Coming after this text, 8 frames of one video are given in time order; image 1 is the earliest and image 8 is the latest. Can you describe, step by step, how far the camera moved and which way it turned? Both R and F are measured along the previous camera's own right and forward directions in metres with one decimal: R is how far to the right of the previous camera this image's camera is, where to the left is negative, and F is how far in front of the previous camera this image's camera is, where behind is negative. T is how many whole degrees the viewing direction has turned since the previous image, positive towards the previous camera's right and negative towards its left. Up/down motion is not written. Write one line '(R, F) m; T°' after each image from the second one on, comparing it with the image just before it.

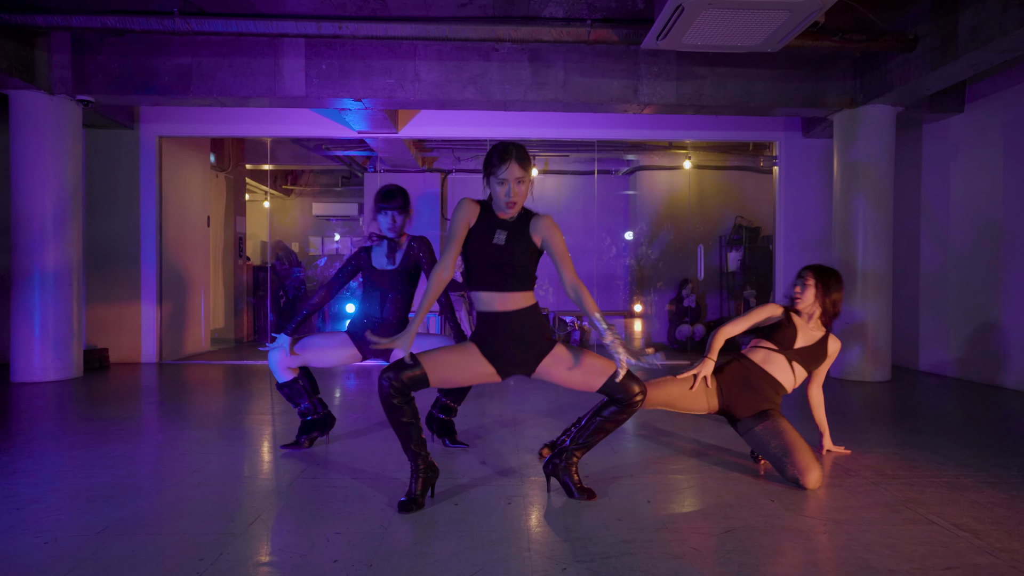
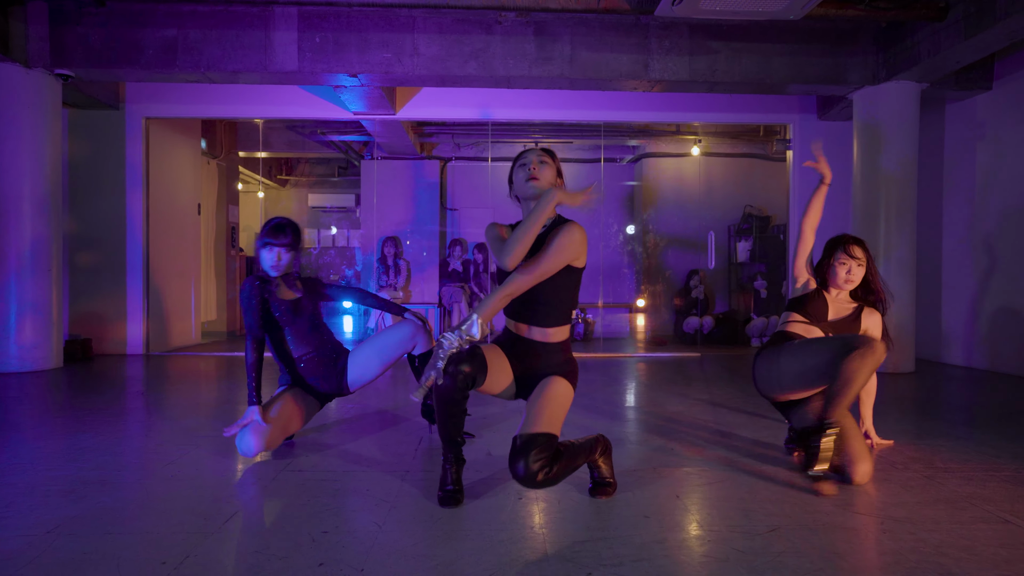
(0.0, +0.3) m; 0°
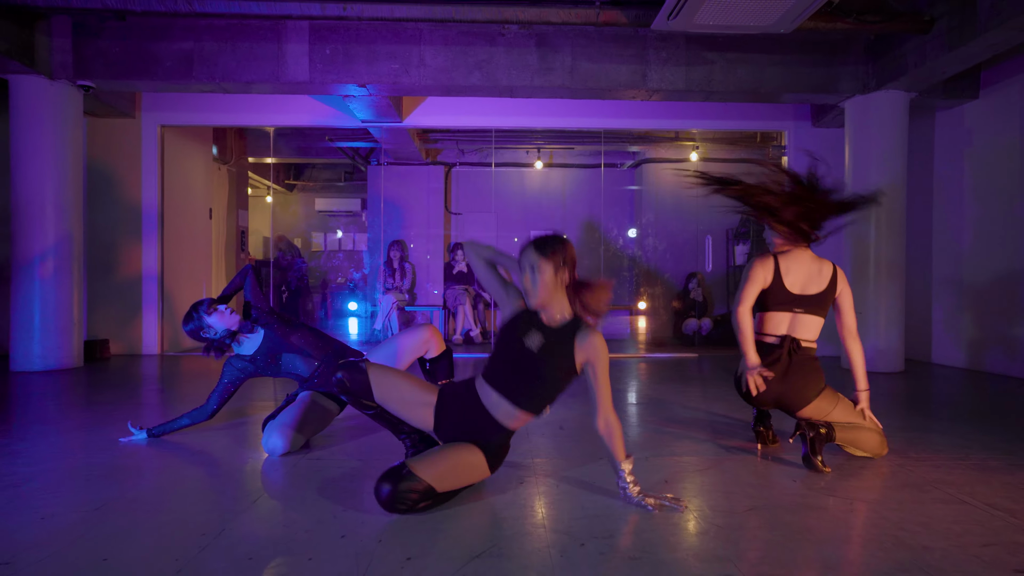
(0.0, -0.2) m; 0°
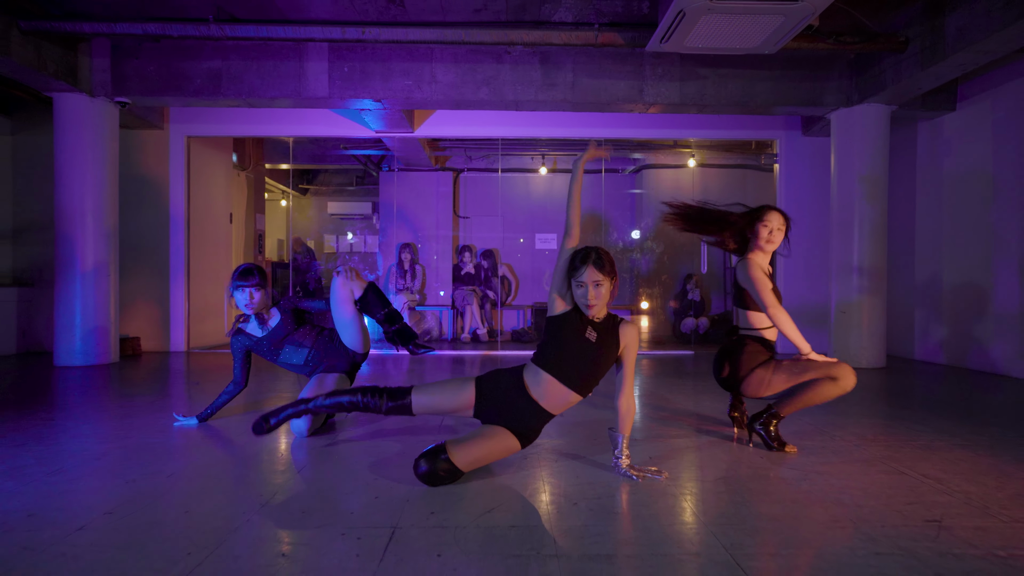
(0.0, -0.4) m; -1°
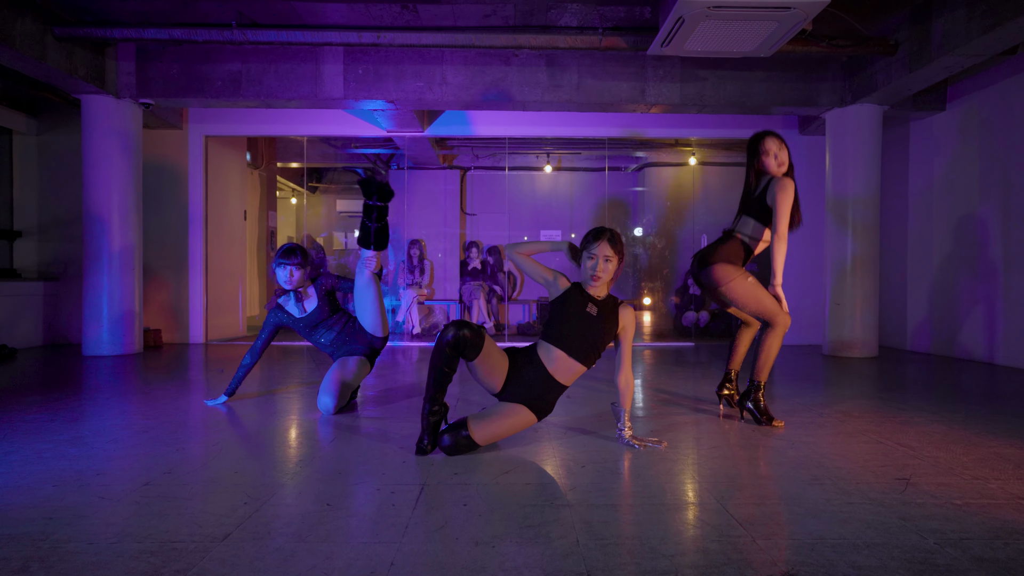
(-0.1, -0.3) m; 0°
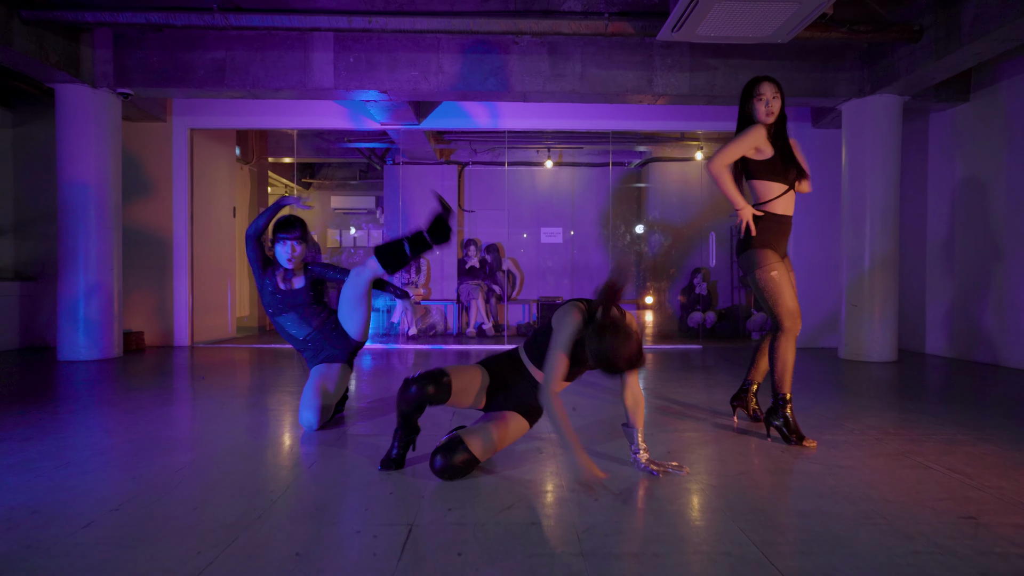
(0.0, +0.3) m; 0°
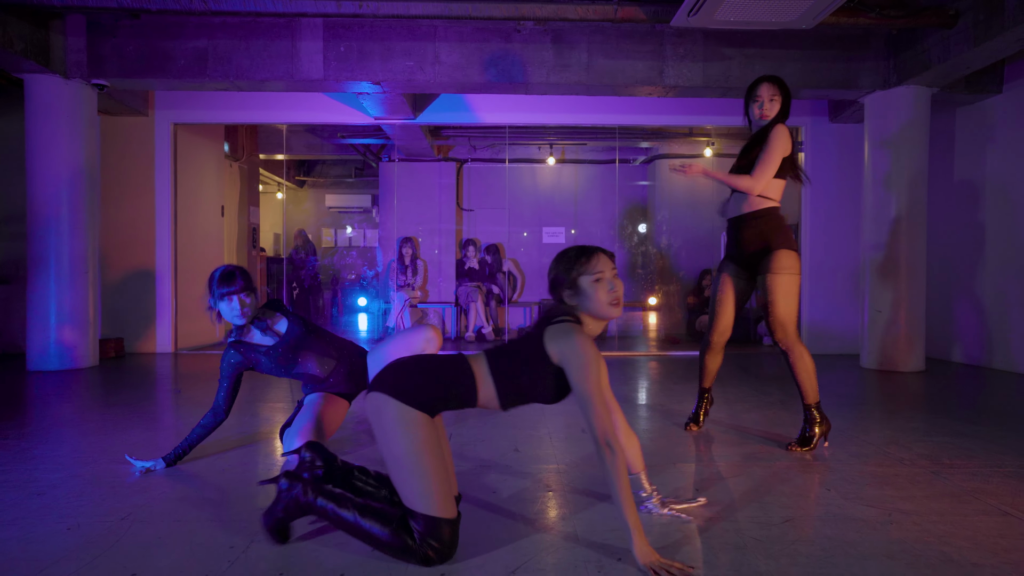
(0.0, +0.4) m; 0°
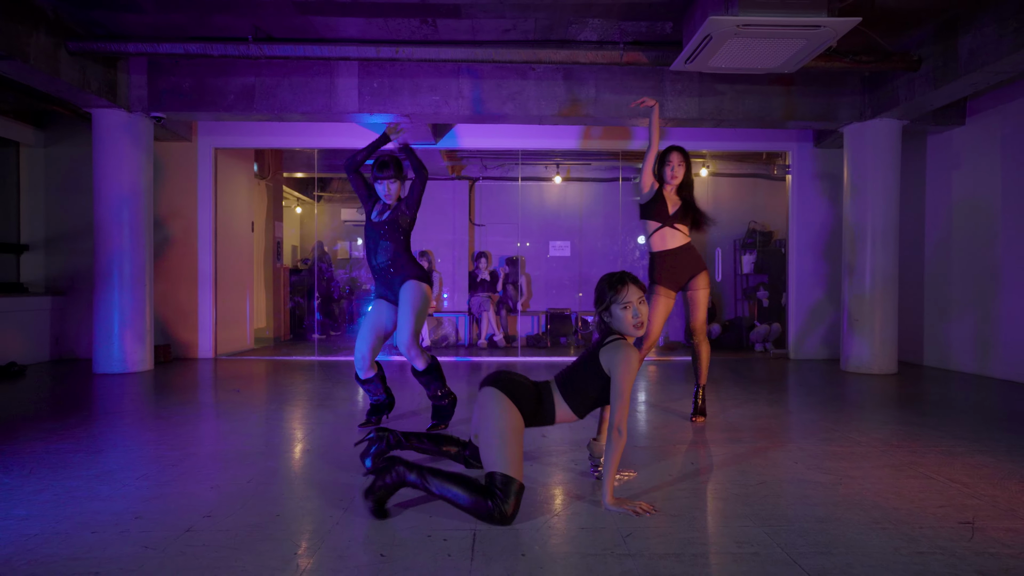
(-0.2, -0.6) m; 0°
